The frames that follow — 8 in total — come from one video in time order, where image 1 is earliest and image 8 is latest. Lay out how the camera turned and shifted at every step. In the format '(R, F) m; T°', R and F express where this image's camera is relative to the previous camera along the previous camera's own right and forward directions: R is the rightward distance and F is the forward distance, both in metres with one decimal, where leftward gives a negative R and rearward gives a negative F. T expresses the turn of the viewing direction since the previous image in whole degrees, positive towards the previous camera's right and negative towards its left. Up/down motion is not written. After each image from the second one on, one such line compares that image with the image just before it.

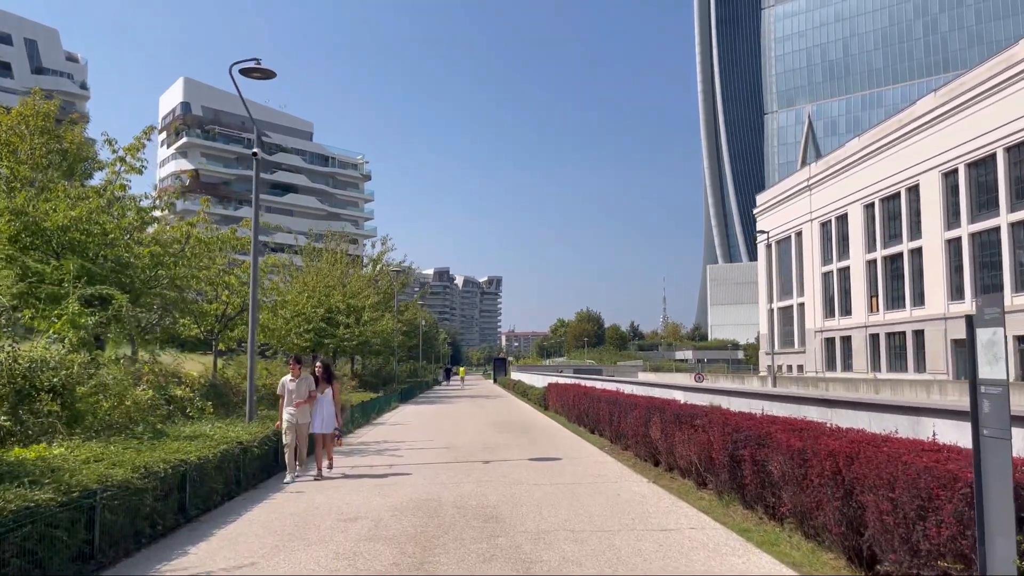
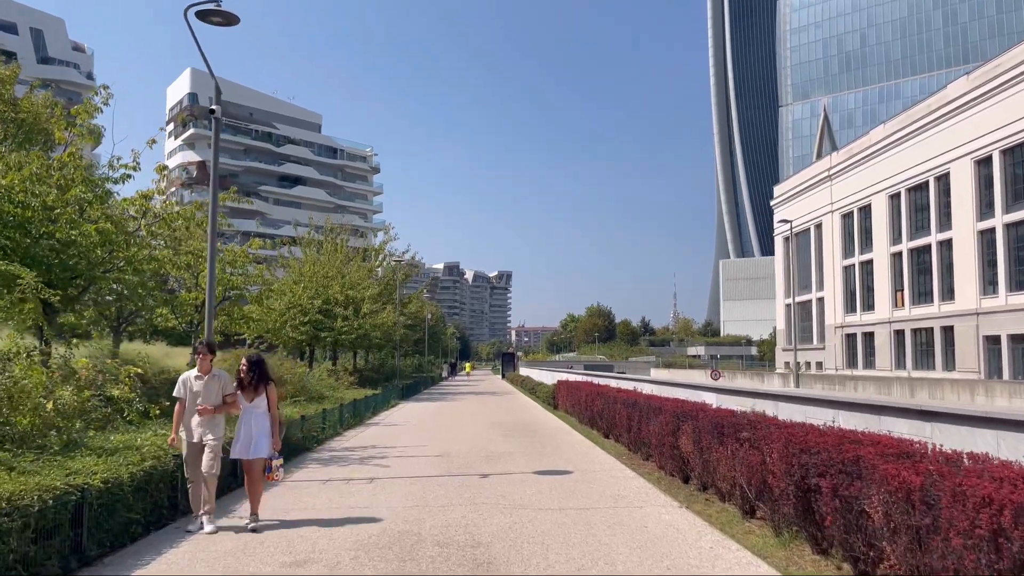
(+0.1, +1.9) m; -1°
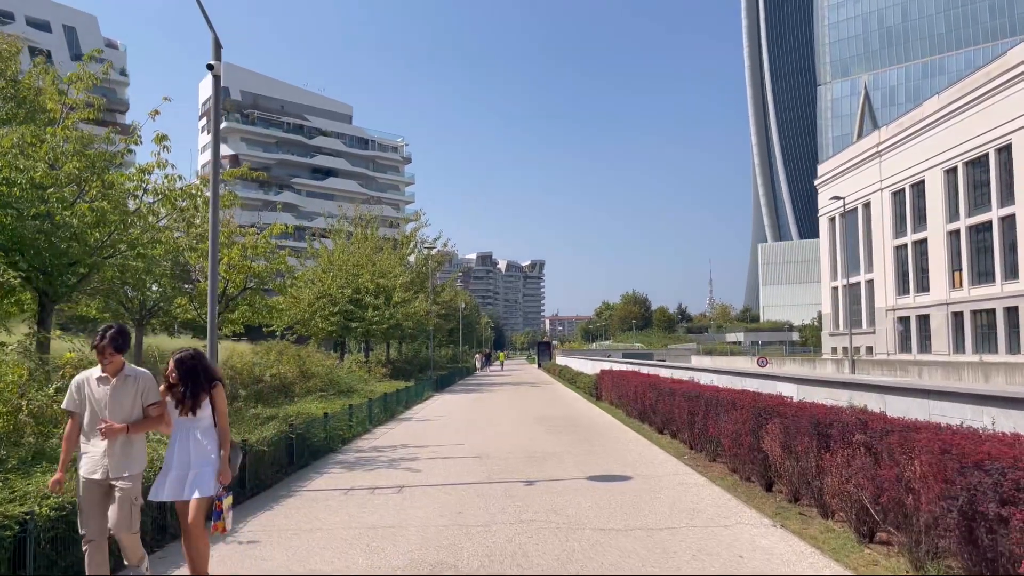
(-0.2, +1.4) m; -2°
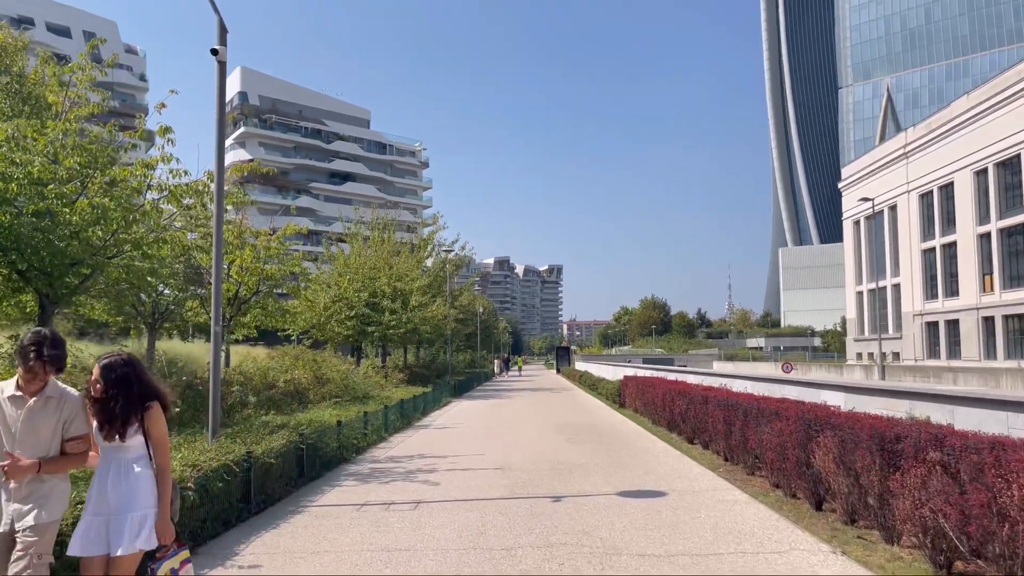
(-0.1, +0.6) m; -1°
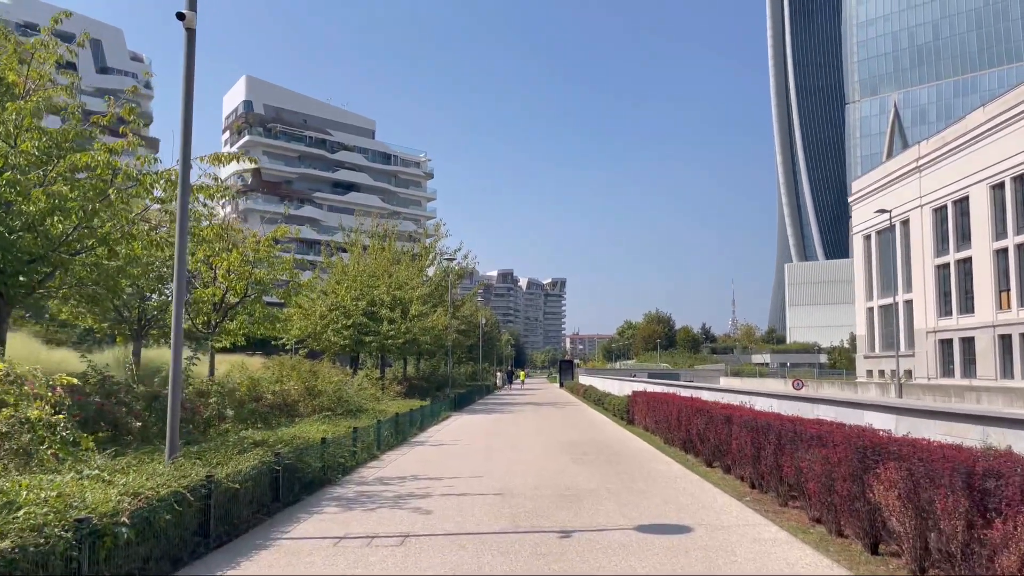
(0.0, +1.1) m; 0°
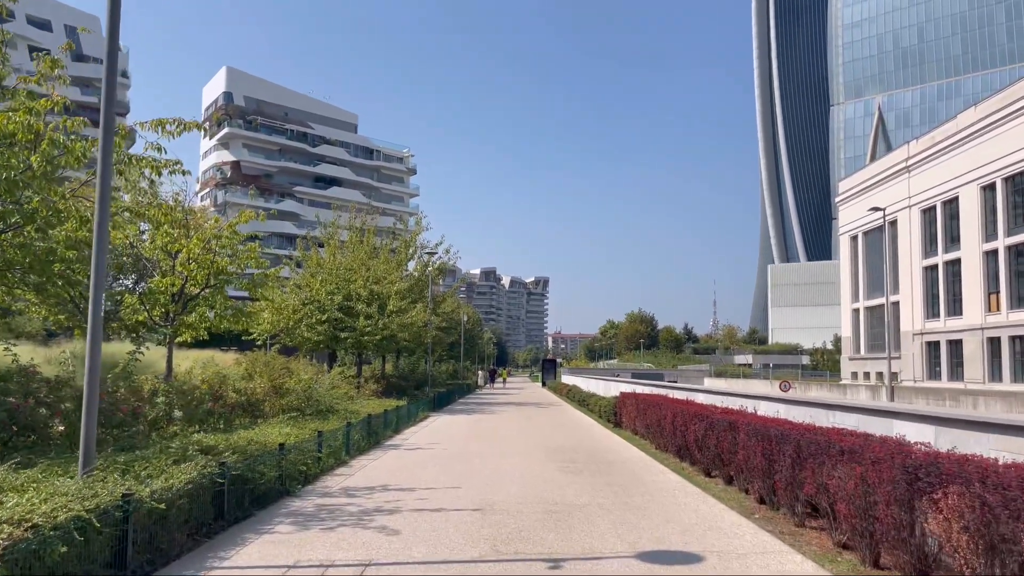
(0.0, +1.1) m; +1°
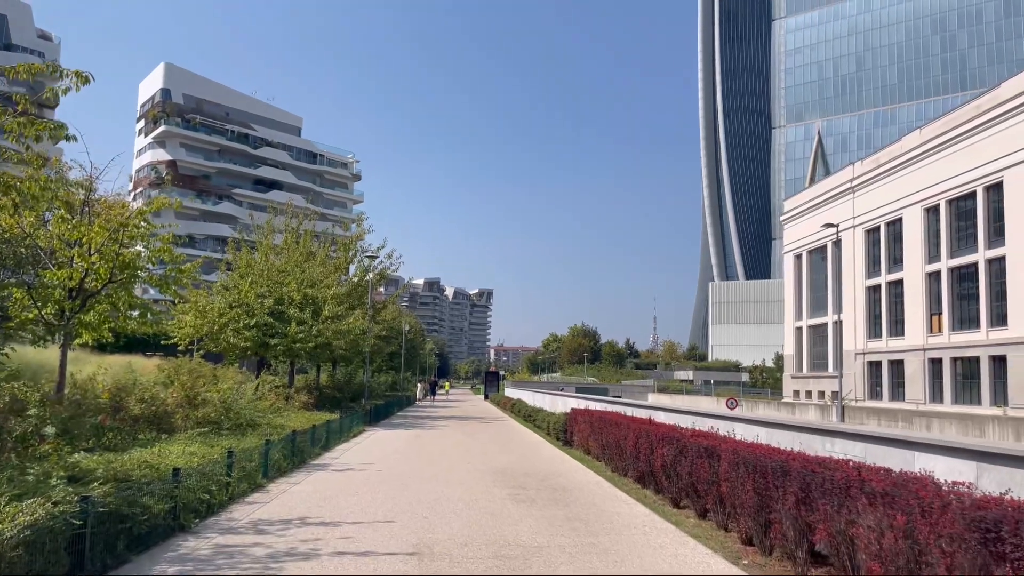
(-0.1, +1.5) m; +4°
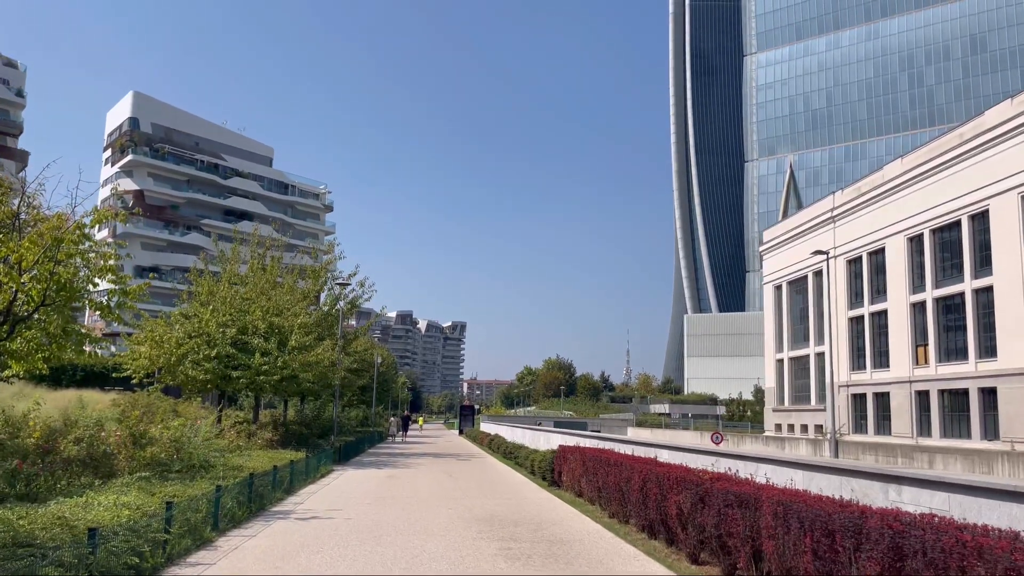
(-0.2, +1.4) m; +2°
